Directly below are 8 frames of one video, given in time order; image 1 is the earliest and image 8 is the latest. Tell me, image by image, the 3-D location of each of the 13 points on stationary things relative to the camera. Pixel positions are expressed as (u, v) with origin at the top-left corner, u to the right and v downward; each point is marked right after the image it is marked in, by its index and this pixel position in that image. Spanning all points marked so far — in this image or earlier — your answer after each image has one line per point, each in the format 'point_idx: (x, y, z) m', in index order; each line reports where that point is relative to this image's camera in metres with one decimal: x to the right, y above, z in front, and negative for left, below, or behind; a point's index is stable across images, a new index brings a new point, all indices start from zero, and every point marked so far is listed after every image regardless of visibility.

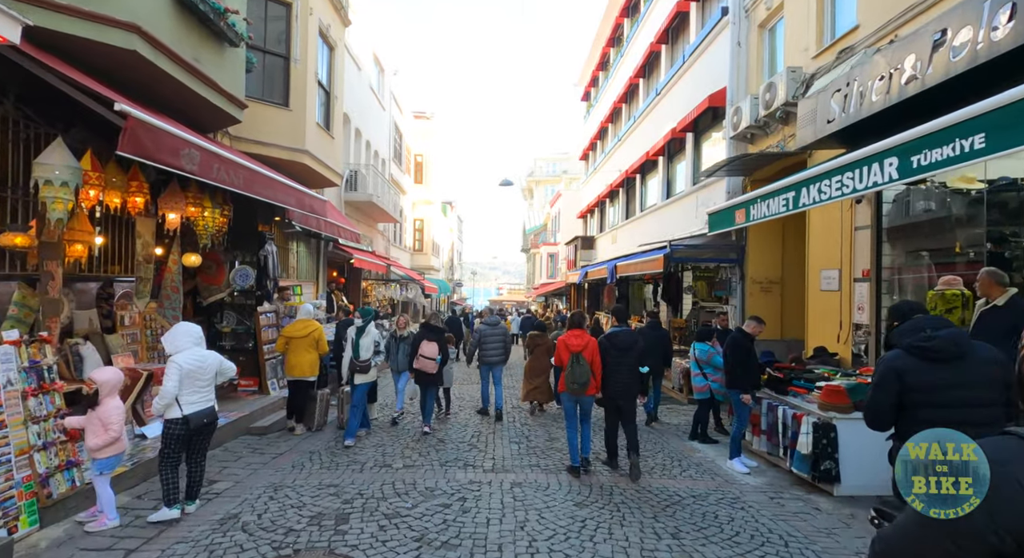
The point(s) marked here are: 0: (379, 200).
0: (-3.9, +2.2, +16.7) m
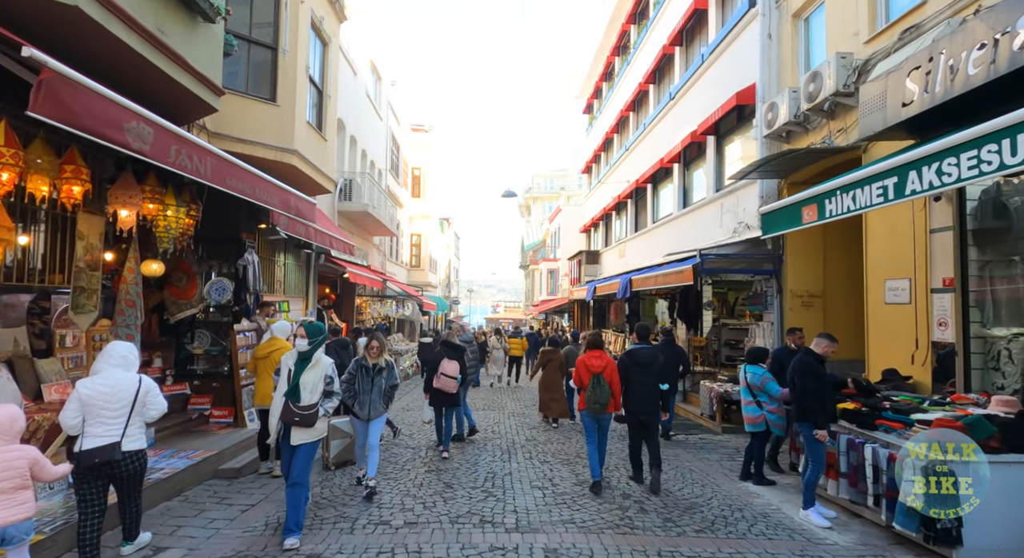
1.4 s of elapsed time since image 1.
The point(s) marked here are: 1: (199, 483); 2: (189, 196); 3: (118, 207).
0: (-3.8, +1.8, +15.6) m
1: (-3.5, -2.3, +6.5) m
2: (-3.8, +1.0, +6.9) m
3: (-4.0, +0.7, +5.9) m
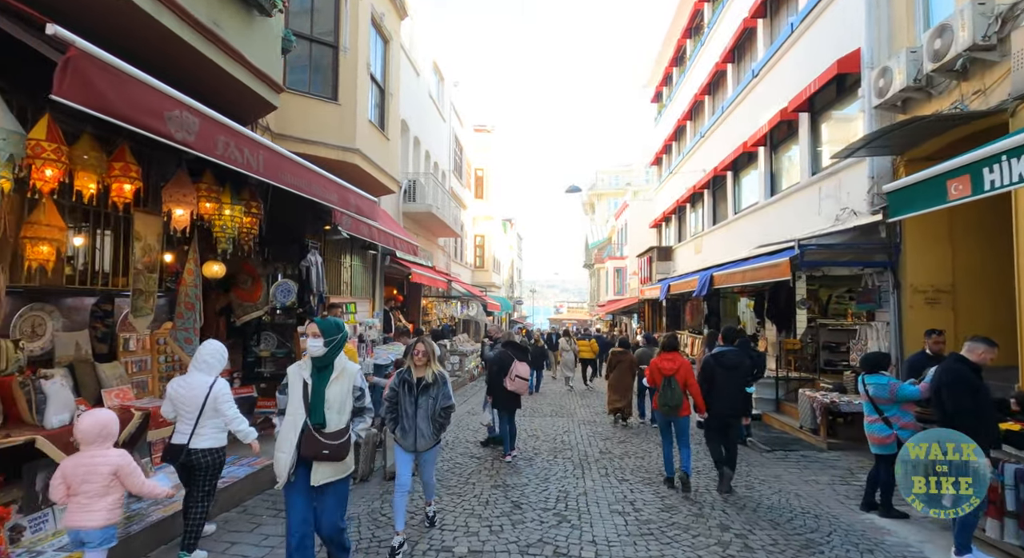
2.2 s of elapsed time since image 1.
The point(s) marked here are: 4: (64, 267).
0: (-2.0, +1.8, +15.2) m
1: (-2.7, -2.3, +6.2) m
2: (-3.0, +1.0, +6.6) m
3: (-3.3, +0.7, +5.6) m
4: (-4.3, +0.1, +5.5) m
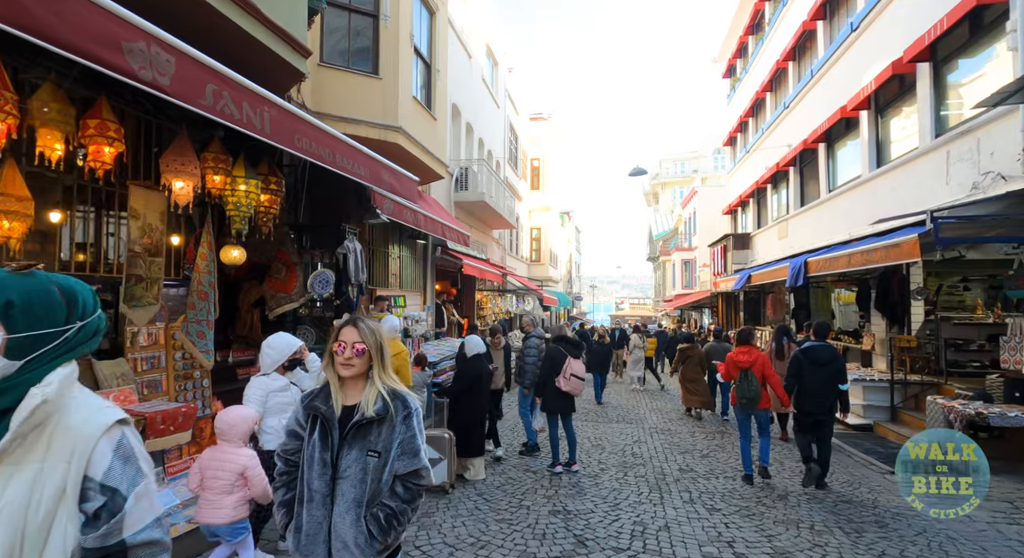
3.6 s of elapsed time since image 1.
0: (-0.5, +2.0, +14.2) m
1: (-2.1, -2.1, +5.3) m
2: (-2.4, +1.1, +5.7) m
3: (-2.8, +0.8, +4.8) m
4: (-3.9, +0.3, +4.8) m
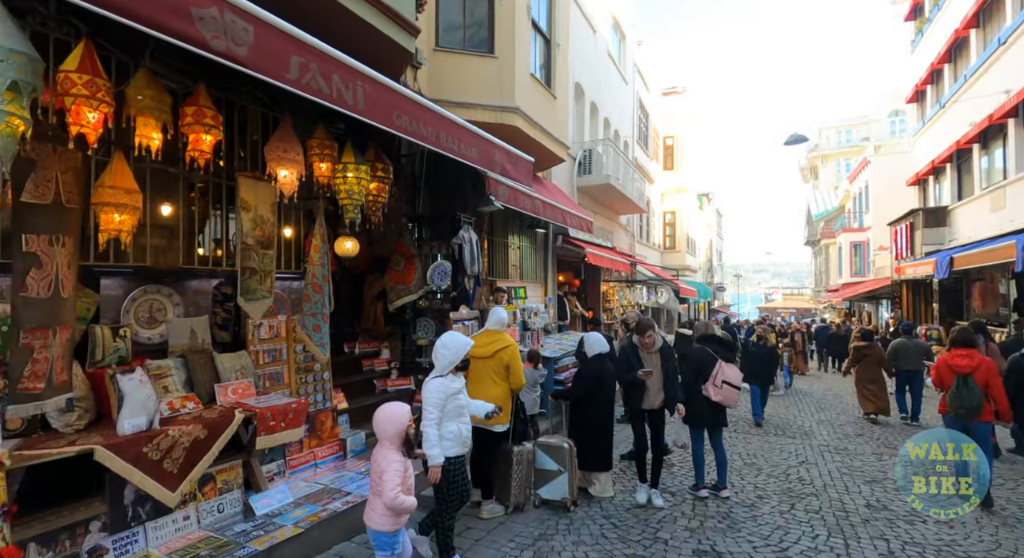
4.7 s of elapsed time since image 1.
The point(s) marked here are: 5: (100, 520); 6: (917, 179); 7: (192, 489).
0: (+2.5, +2.2, +13.2) m
1: (-1.1, -2.1, +5.0) m
2: (-1.3, +1.2, +5.4) m
3: (-1.9, +0.9, +4.6) m
4: (-2.9, +0.3, +4.9) m
5: (-2.7, -1.6, +3.9) m
6: (+12.4, +2.9, +18.2) m
7: (-2.4, -1.6, +4.3) m
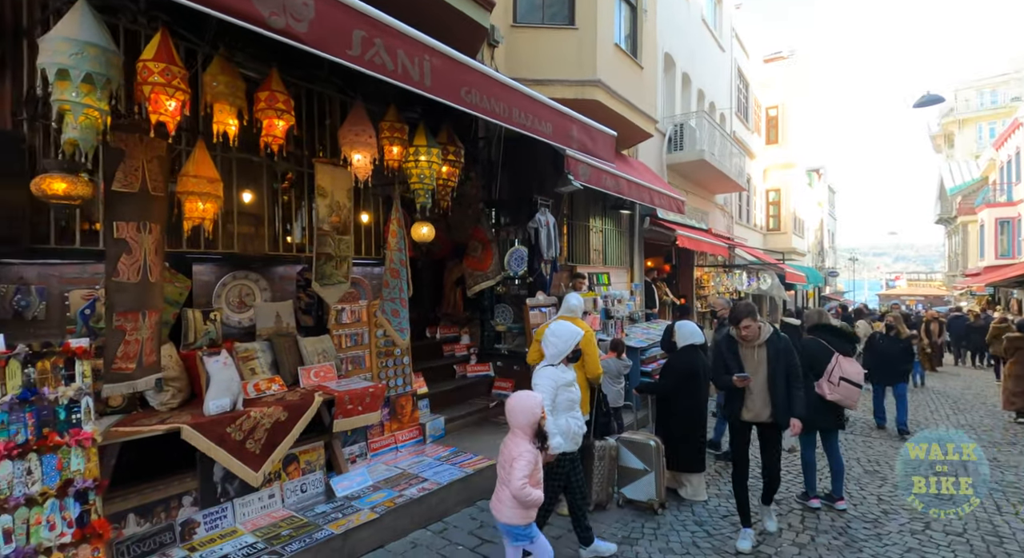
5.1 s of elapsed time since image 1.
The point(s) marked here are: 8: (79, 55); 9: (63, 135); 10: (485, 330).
0: (+4.4, +2.5, +12.4) m
1: (-0.4, -1.9, +4.9) m
2: (-0.6, +1.3, +5.3) m
3: (-1.3, +1.0, +4.6) m
4: (-2.2, +0.4, +5.0) m
5: (-2.2, -1.5, +4.1) m
6: (+14.9, +3.4, +15.7) m
7: (-1.8, -1.4, +4.4) m
8: (-2.3, +1.2, +3.1) m
9: (-2.5, +0.8, +3.2) m
10: (-0.3, -0.6, +7.0) m
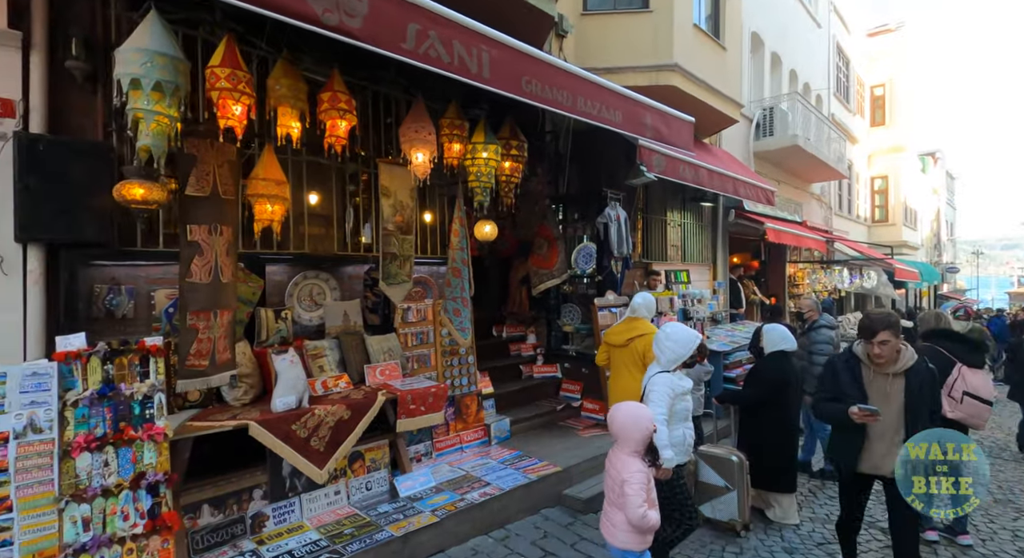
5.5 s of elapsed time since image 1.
0: (+5.9, +2.6, +11.4) m
1: (+0.1, -1.9, +4.7) m
2: (0.0, +1.3, +5.1) m
3: (-0.8, +1.0, +4.5) m
4: (-1.7, +0.4, +5.1) m
5: (-1.8, -1.5, +4.2) m
6: (+16.9, +3.5, +13.1) m
7: (-1.3, -1.4, +4.5) m
8: (-2.0, +1.2, +3.2) m
9: (-2.2, +0.8, +3.4) m
10: (+0.5, -0.6, +6.8) m
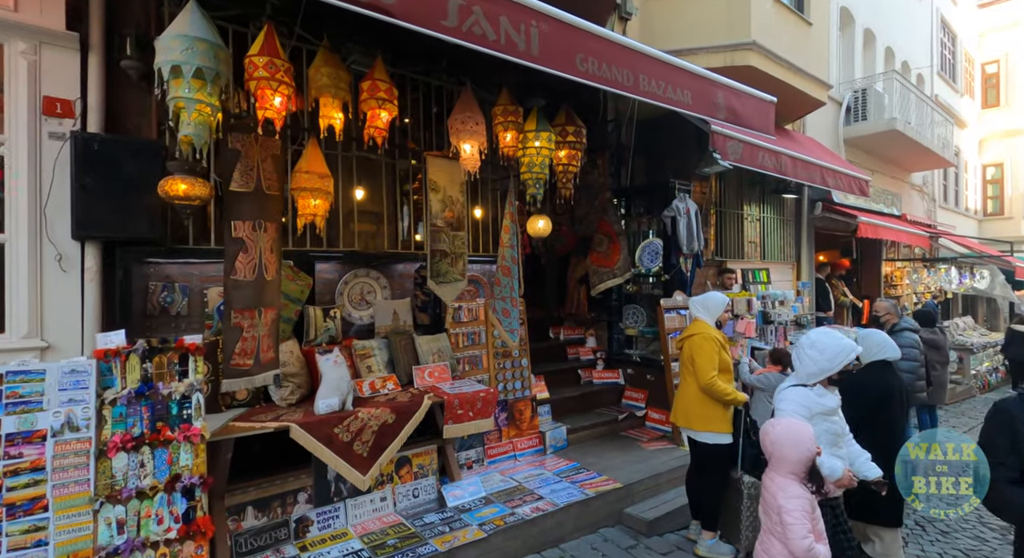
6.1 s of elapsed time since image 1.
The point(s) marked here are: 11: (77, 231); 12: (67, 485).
0: (+7.1, +2.6, +10.3) m
1: (+0.6, -1.9, +4.3) m
2: (+0.5, +1.3, +4.8) m
3: (-0.4, +1.0, +4.3) m
4: (-1.2, +0.5, +5.0) m
5: (-1.4, -1.5, +4.1) m
6: (+18.2, +3.5, +10.6) m
7: (-0.9, -1.4, +4.3) m
8: (-1.8, +1.2, +3.2) m
9: (-1.9, +0.8, +3.3) m
10: (+1.2, -0.6, +6.3) m
11: (-2.8, +0.3, +3.8) m
12: (-2.2, -1.0, +2.9) m
